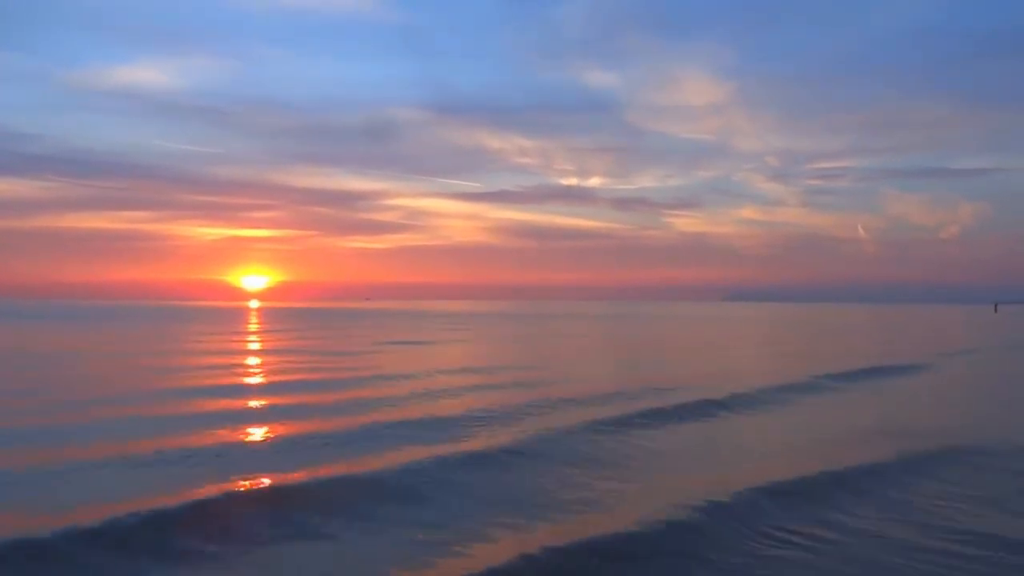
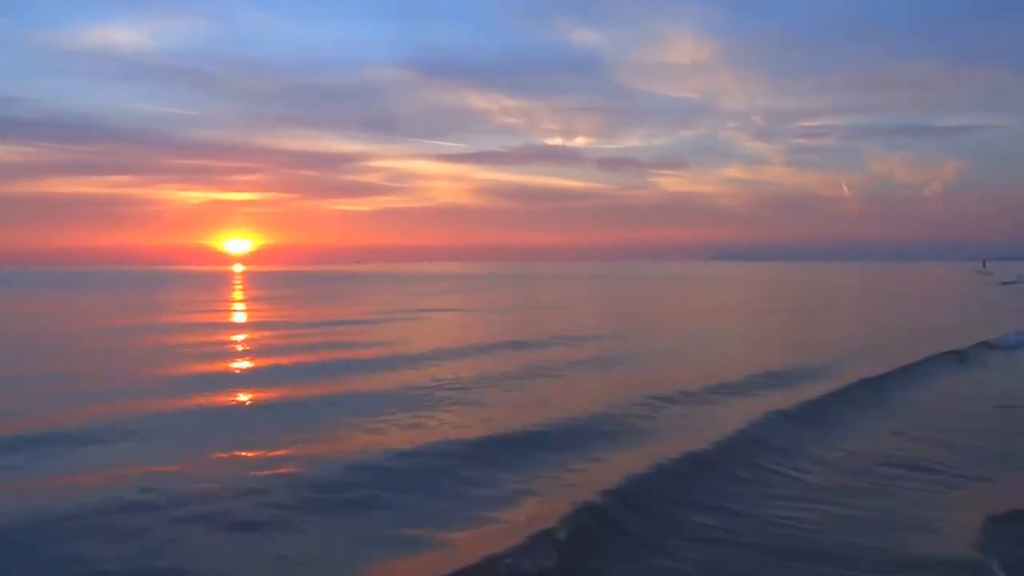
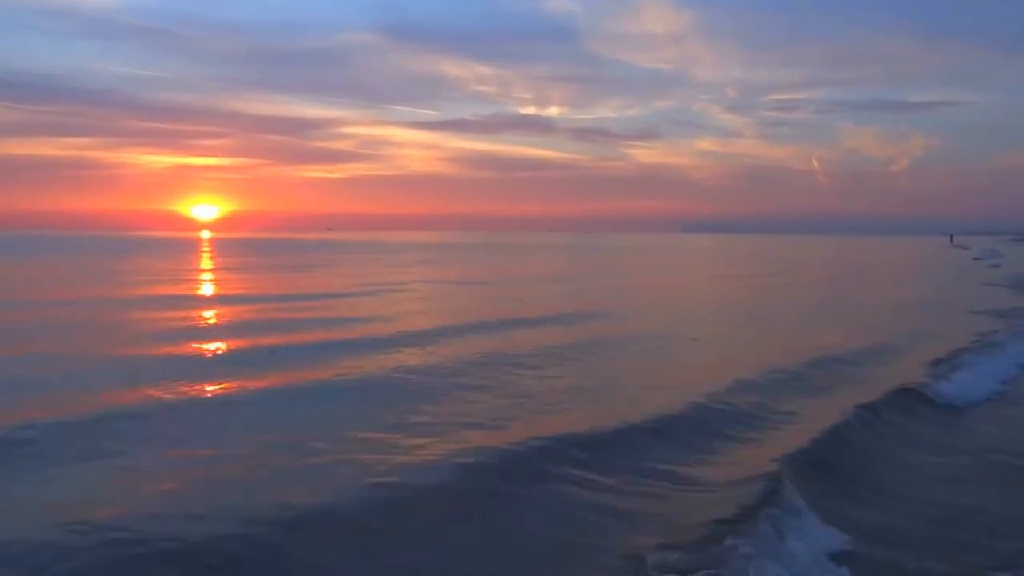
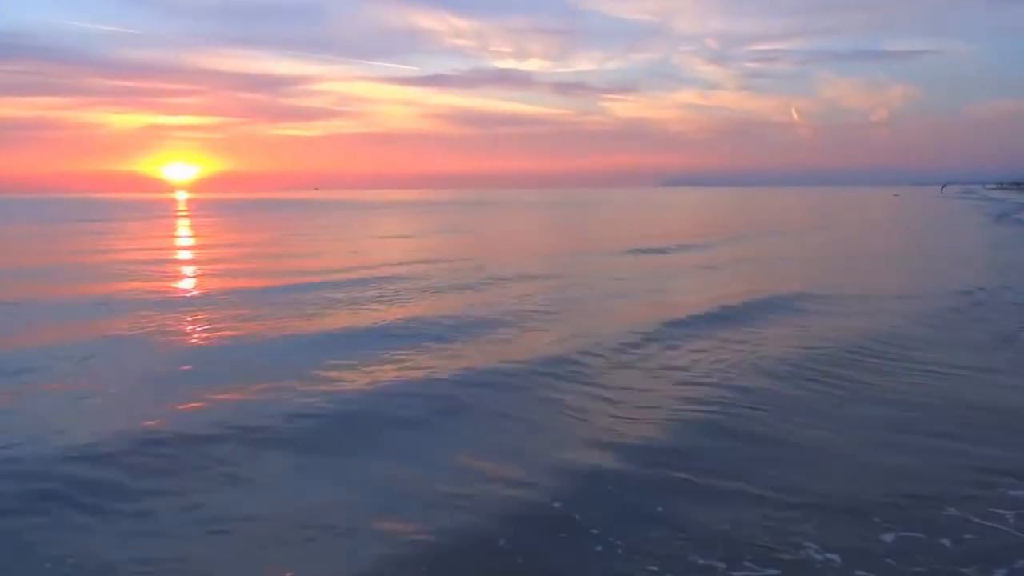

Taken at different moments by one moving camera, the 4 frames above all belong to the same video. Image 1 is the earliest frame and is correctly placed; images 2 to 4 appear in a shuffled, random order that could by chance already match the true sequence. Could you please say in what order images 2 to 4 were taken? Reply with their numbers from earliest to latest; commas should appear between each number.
2, 3, 4
